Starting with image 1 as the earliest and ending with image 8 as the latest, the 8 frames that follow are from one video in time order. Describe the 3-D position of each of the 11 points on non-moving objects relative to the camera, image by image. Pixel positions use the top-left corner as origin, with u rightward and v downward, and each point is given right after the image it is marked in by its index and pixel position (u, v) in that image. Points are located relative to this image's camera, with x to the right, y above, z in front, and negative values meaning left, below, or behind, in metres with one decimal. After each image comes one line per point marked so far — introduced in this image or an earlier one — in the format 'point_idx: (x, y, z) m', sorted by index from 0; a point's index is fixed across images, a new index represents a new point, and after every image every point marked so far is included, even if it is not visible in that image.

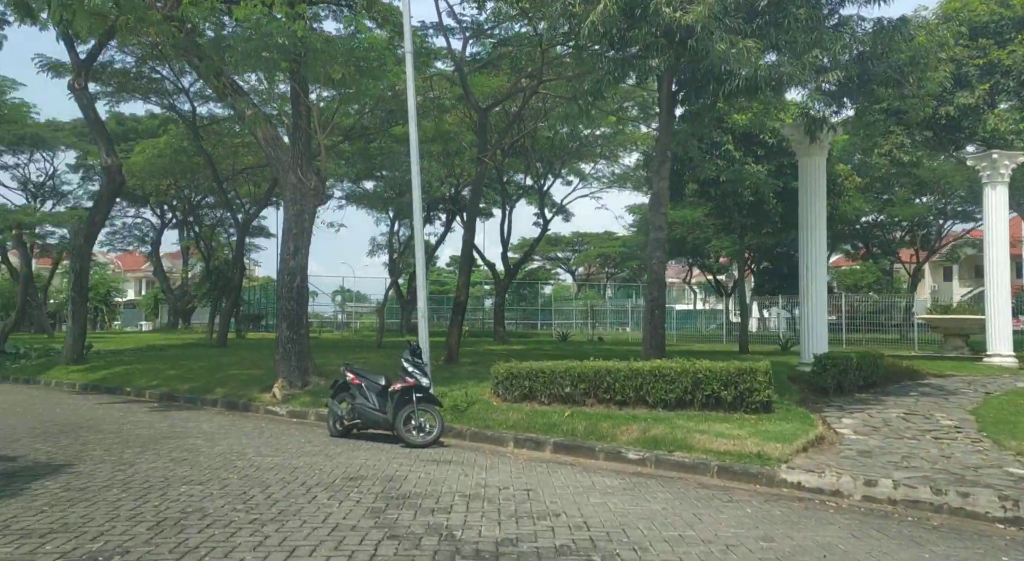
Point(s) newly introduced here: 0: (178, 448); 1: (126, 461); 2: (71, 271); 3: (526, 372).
0: (-3.2, -1.6, +7.5) m
1: (-3.3, -1.5, +6.8) m
2: (-10.1, +0.2, +18.3) m
3: (+0.2, -1.1, +9.3) m
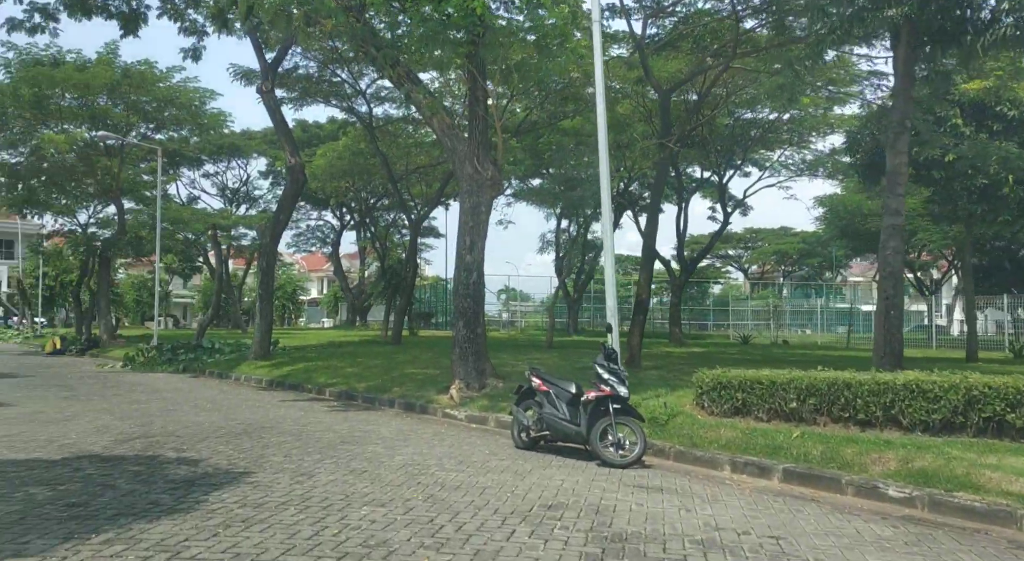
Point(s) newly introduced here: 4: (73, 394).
0: (-1.4, -1.5, +7.0) m
1: (-1.6, -1.5, +6.3) m
2: (-6.0, +0.3, +18.9) m
3: (+2.3, -1.0, +8.0) m
4: (-7.4, -1.9, +13.5) m
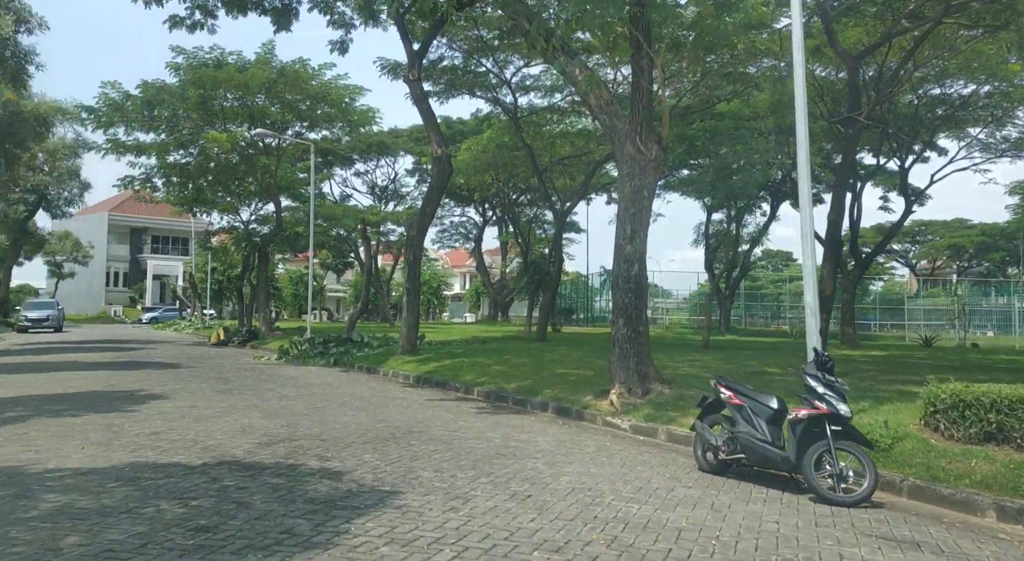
0: (0.0, -1.5, +6.0) m
1: (-0.4, -1.4, +5.4) m
2: (-2.4, +0.4, +18.6) m
3: (+3.8, -1.0, +6.4) m
4: (-4.8, -1.8, +13.5) m
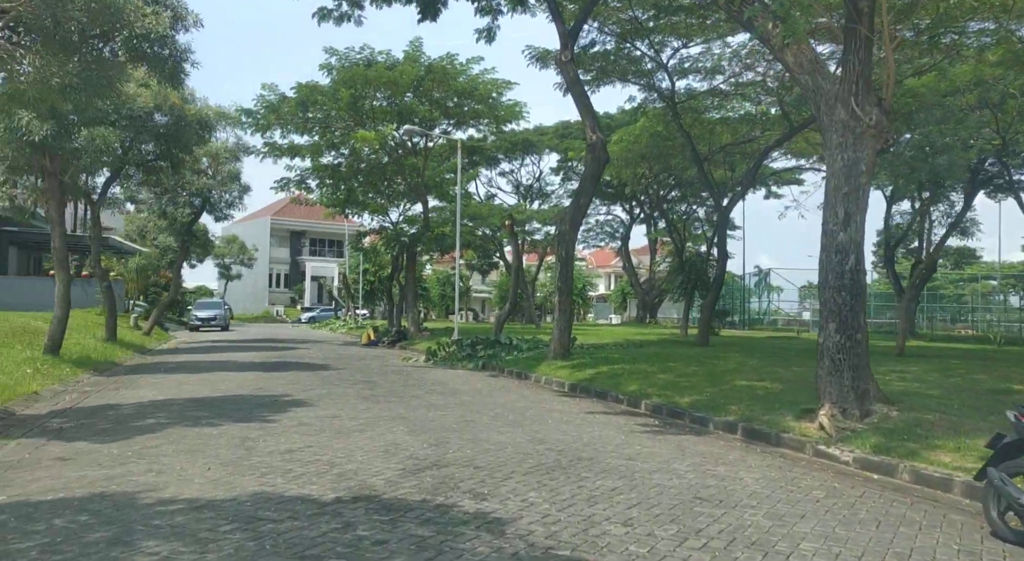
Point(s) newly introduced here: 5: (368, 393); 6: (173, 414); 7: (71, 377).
0: (+1.3, -1.4, +4.4) m
1: (+0.8, -1.4, +3.9) m
2: (+1.0, +0.4, +17.2) m
3: (+5.0, -0.9, +4.1) m
4: (-2.2, -1.8, +12.6) m
5: (-2.3, -1.8, +12.5) m
6: (-4.1, -1.6, +9.7) m
7: (-8.1, -1.8, +14.8) m
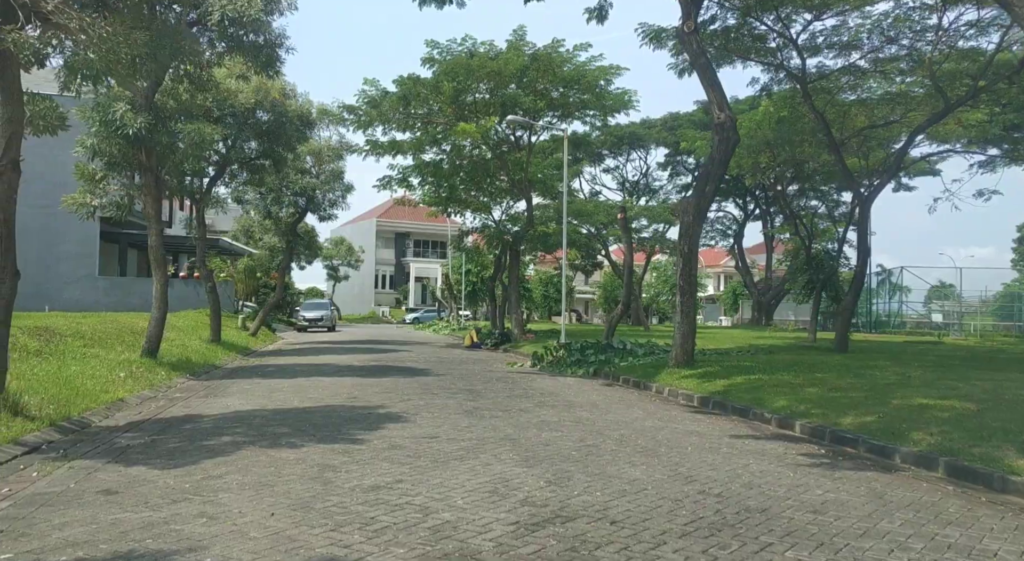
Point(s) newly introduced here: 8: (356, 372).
0: (+1.9, -1.4, +2.7) m
1: (+1.3, -1.3, +2.1) m
2: (+3.3, +0.5, +15.4) m
3: (+5.6, -0.9, +1.9) m
4: (-0.5, -1.7, +11.2) m
5: (-0.6, -1.7, +11.1) m
6: (-2.8, -1.6, +8.6) m
7: (-6.1, -1.8, +14.1) m
8: (-3.4, -2.0, +17.6) m
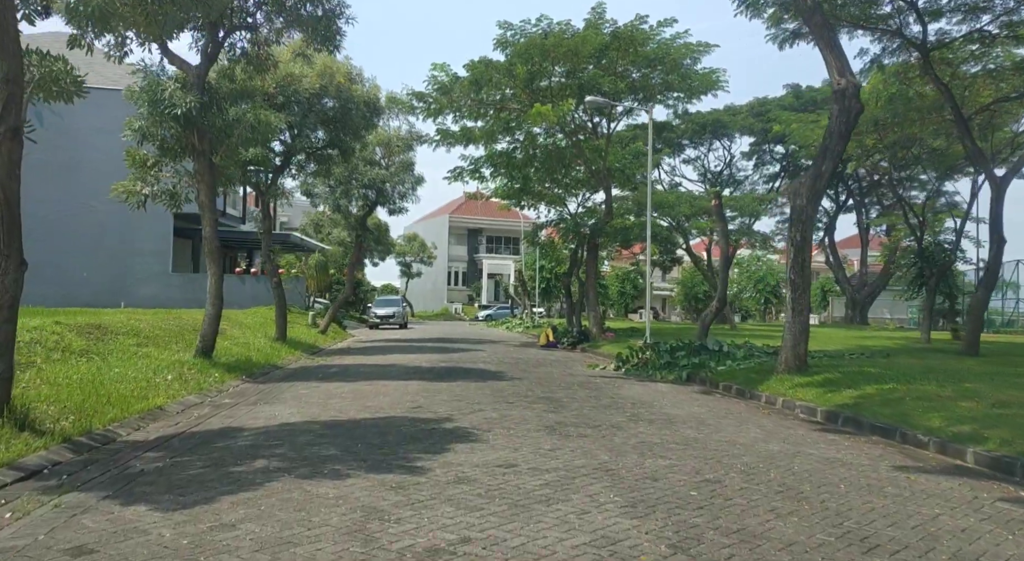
0: (+2.2, -1.3, +0.8) m
1: (+1.6, -1.3, +0.3) m
2: (+4.7, +0.6, +13.3) m
3: (+5.8, -0.8, -0.3) m
4: (+0.6, -1.6, +9.5) m
5: (+0.5, -1.6, +9.4) m
6: (-1.9, -1.5, +7.1) m
7: (-4.8, -1.7, +12.9) m
8: (-1.8, -1.9, +16.1) m
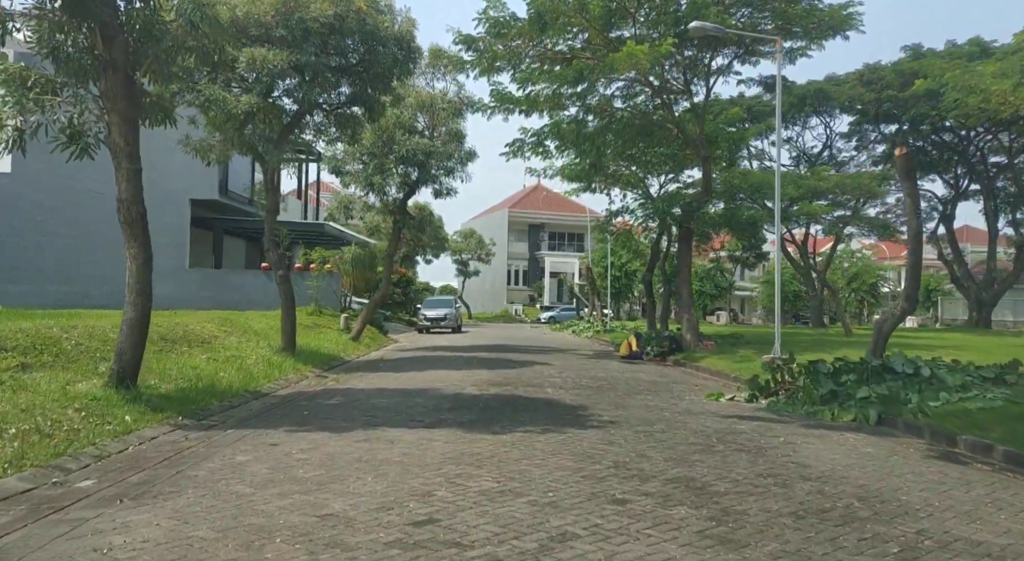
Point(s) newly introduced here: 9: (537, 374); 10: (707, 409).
0: (+2.2, -1.1, -4.9) m
1: (+1.5, -1.1, -5.3) m
2: (+5.6, +0.8, +7.4) m
3: (+5.7, -0.6, -6.3) m
4: (+1.2, -1.5, +3.9) m
5: (+1.1, -1.4, +3.8) m
6: (-1.5, -1.3, +1.7) m
7: (-3.8, -1.5, +7.7) m
8: (-0.6, -1.7, +10.7) m
9: (+0.5, -1.9, +15.9) m
10: (+2.7, -1.7, +11.1) m
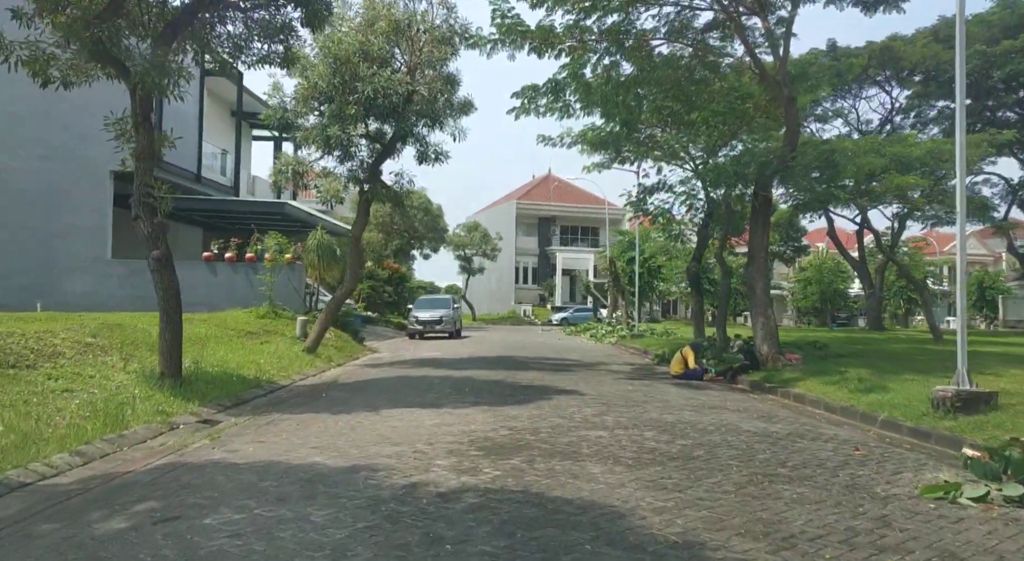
0: (+2.1, -0.9, -11.3) m
1: (+1.4, -0.9, -11.8) m
2: (+5.7, +1.0, +0.9) m
3: (+5.6, -0.4, -12.8) m
4: (+1.2, -1.2, -2.5) m
5: (+1.1, -1.2, -2.6) m
6: (-1.5, -1.1, -4.7) m
7: (-3.8, -1.3, +1.3) m
8: (-0.6, -1.5, +4.3) m
9: (+0.6, -1.7, +9.5) m
10: (+2.8, -1.5, +4.6) m
